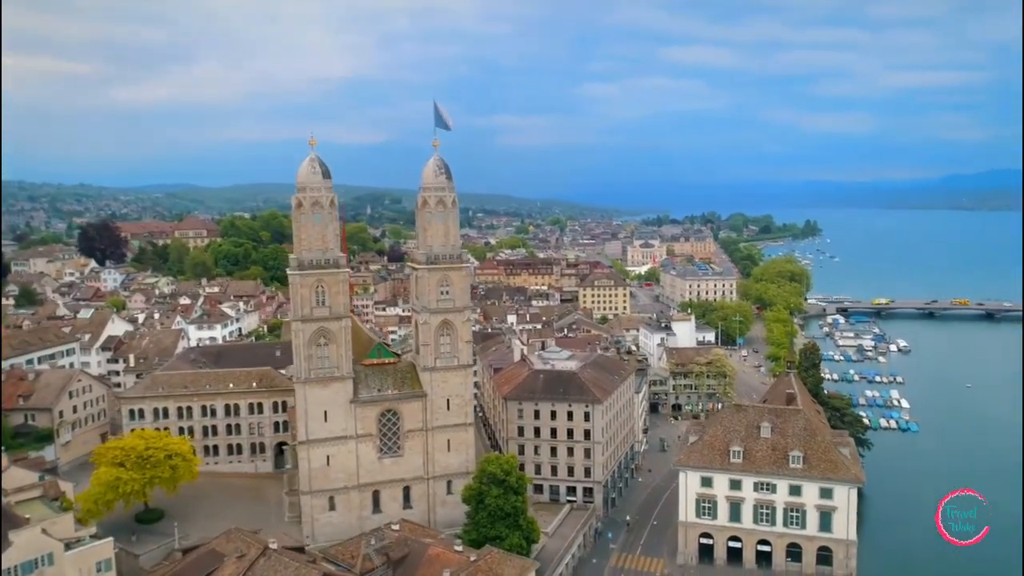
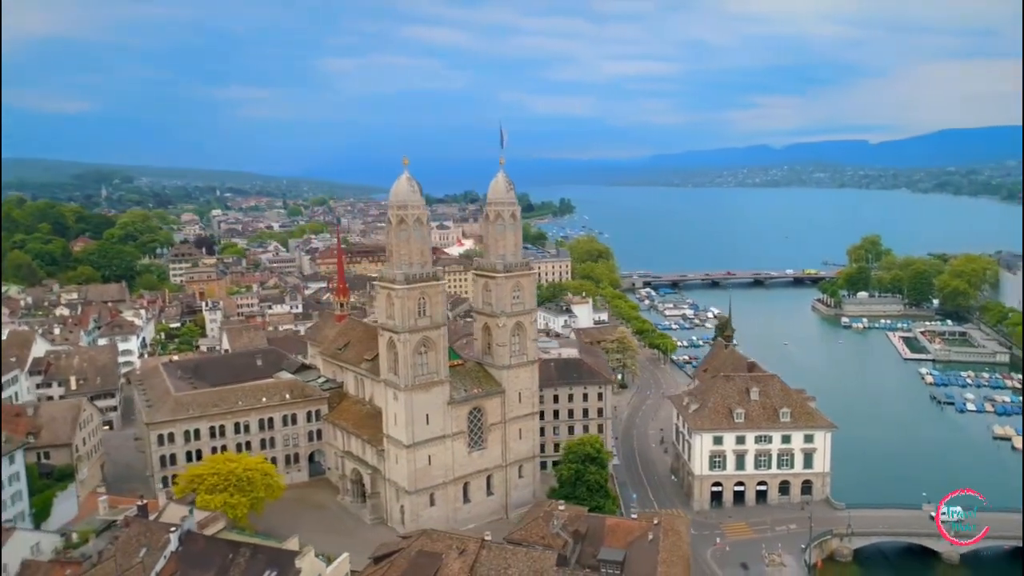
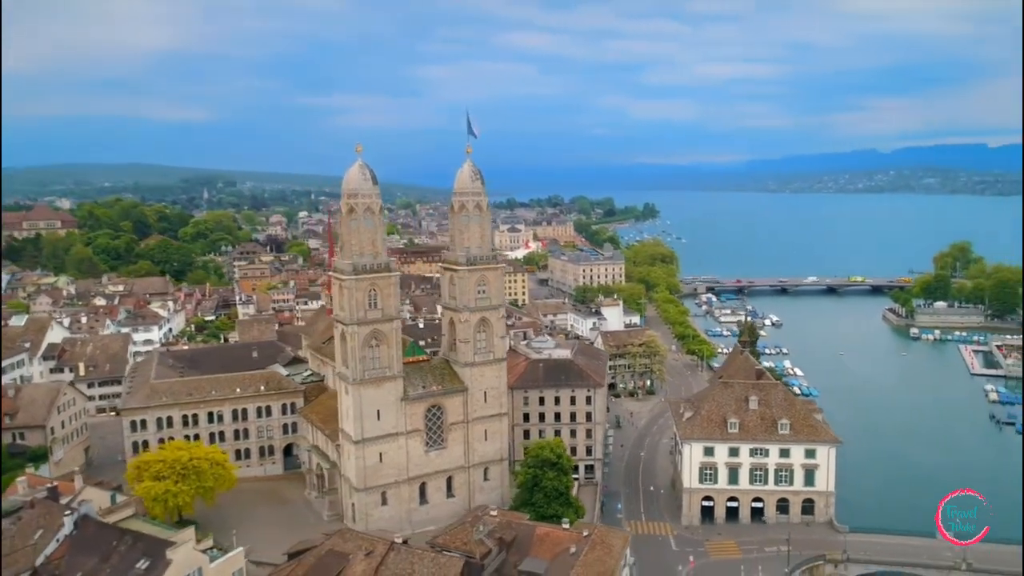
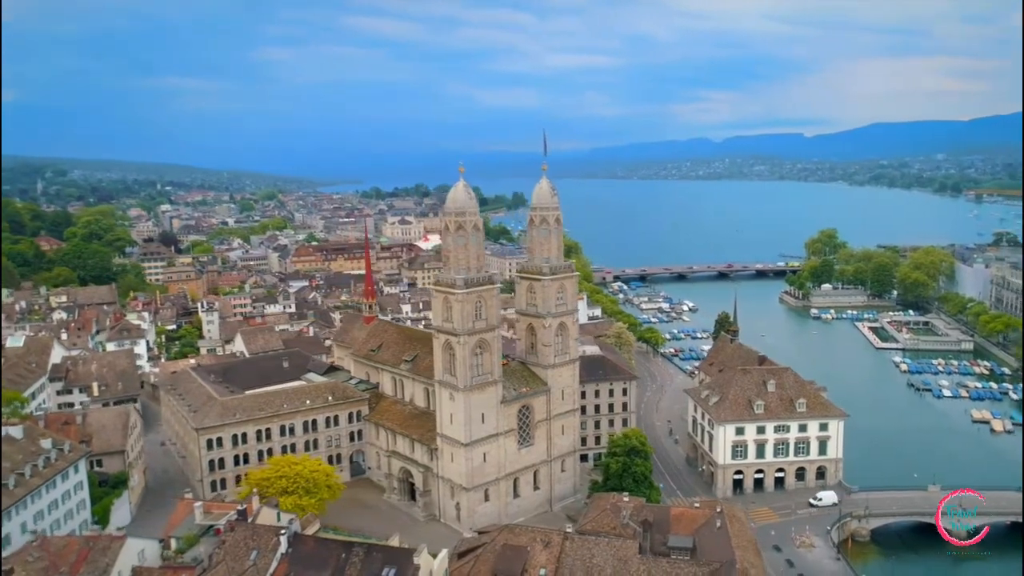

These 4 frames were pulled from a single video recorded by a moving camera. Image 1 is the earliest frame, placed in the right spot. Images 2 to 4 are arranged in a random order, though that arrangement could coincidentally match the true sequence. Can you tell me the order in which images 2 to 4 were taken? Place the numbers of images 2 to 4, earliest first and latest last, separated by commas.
3, 2, 4
